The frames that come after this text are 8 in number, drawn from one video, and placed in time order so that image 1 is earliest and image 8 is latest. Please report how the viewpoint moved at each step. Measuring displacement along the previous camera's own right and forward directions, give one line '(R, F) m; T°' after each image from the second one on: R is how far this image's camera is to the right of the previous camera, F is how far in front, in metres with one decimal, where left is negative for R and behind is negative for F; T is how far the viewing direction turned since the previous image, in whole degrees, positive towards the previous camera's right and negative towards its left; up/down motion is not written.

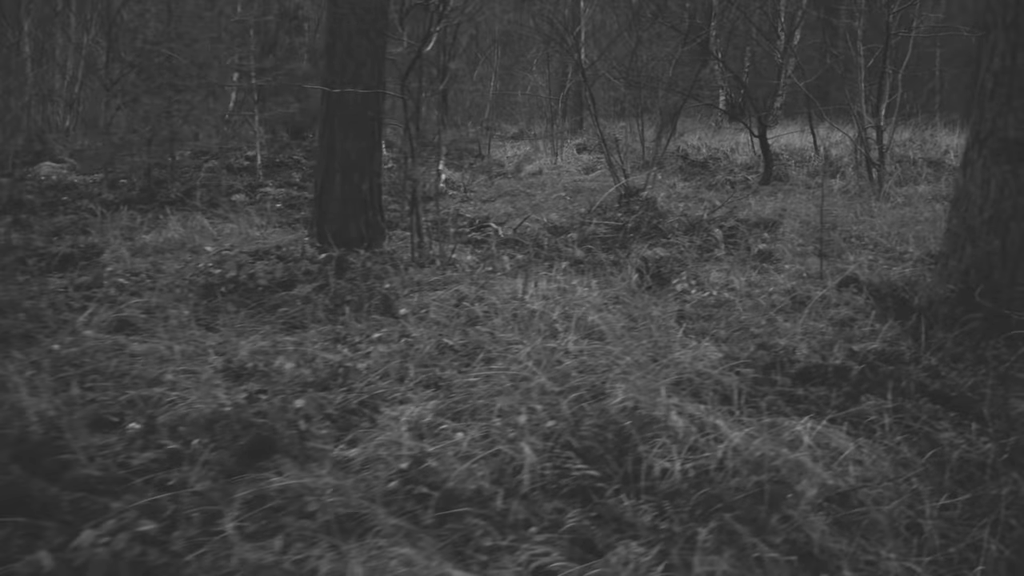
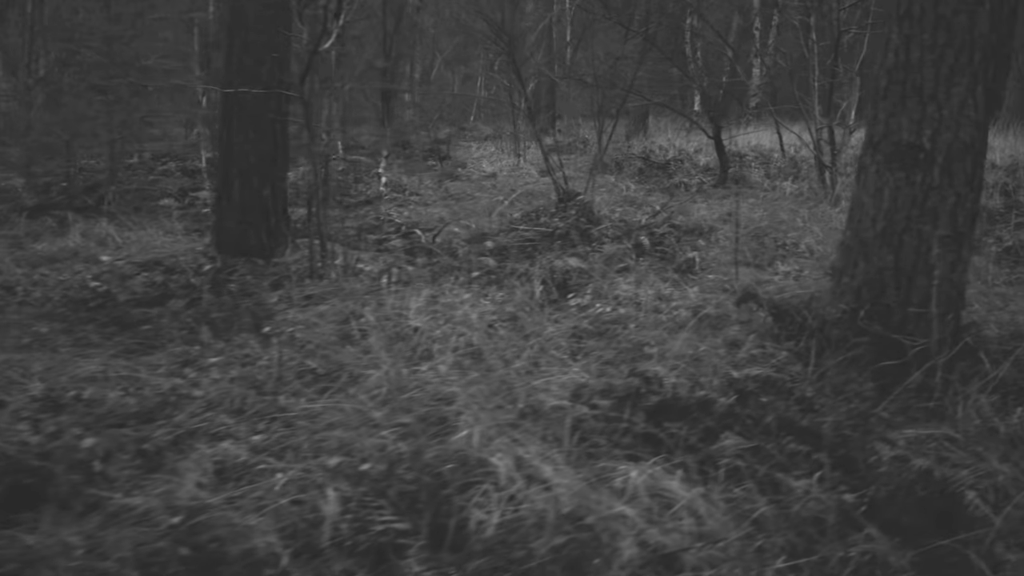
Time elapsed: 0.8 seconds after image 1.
(+0.7, +0.4) m; 0°
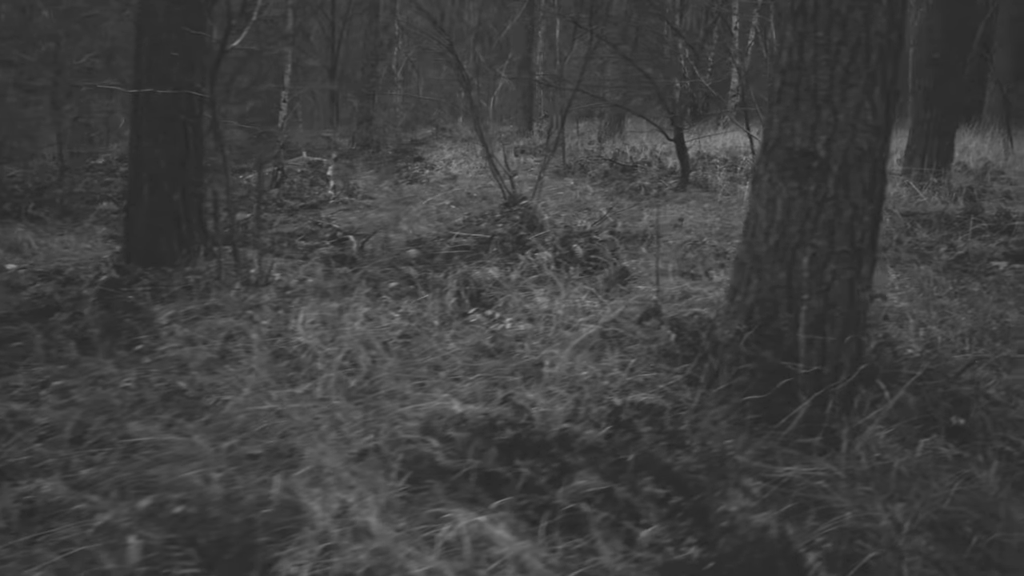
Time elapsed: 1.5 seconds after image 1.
(+0.6, +0.3) m; 0°
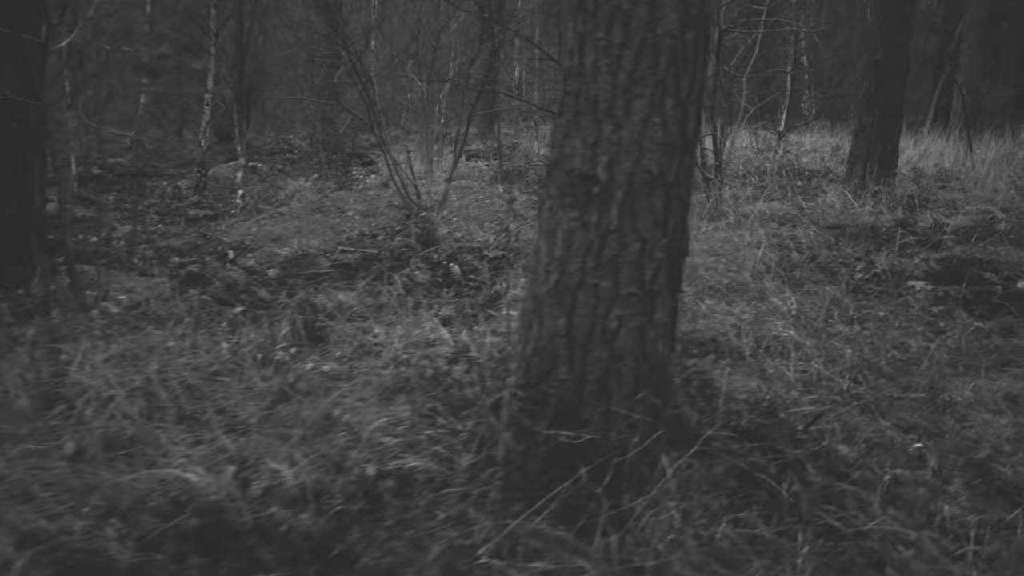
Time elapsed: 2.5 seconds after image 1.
(+0.9, +0.5) m; 0°
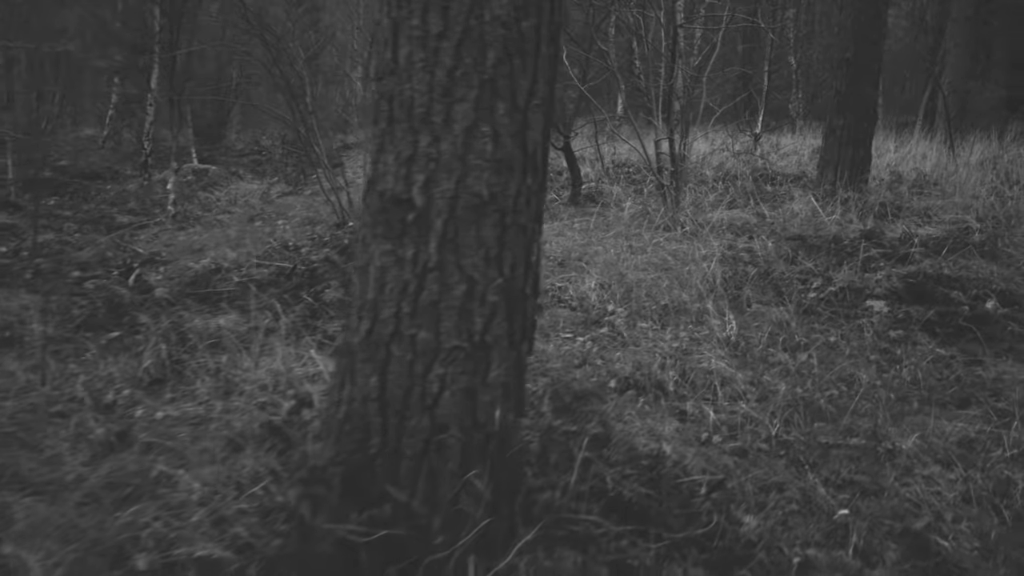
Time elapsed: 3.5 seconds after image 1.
(+0.6, +0.5) m; 0°
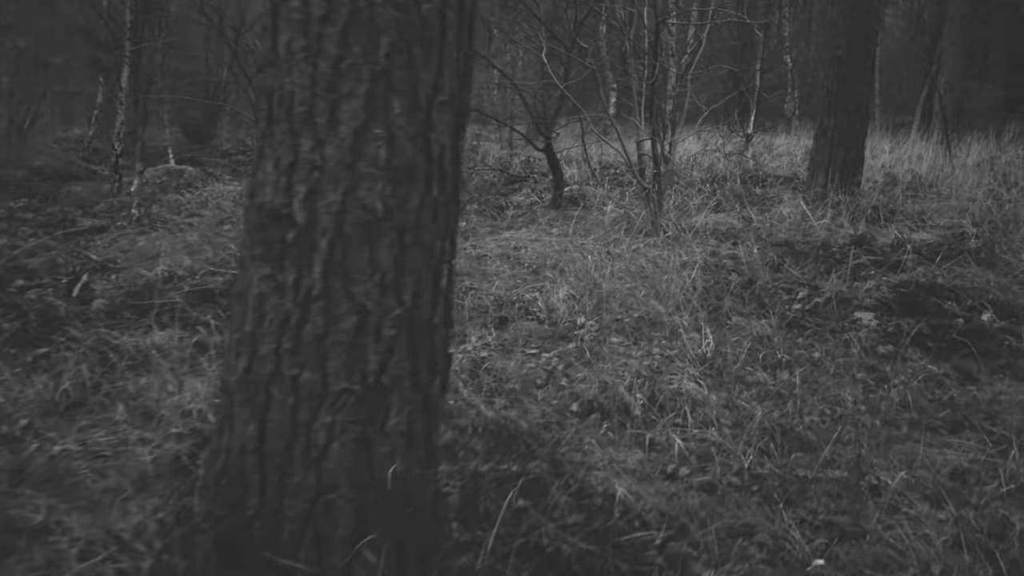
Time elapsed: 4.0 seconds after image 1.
(+0.2, +0.3) m; 0°
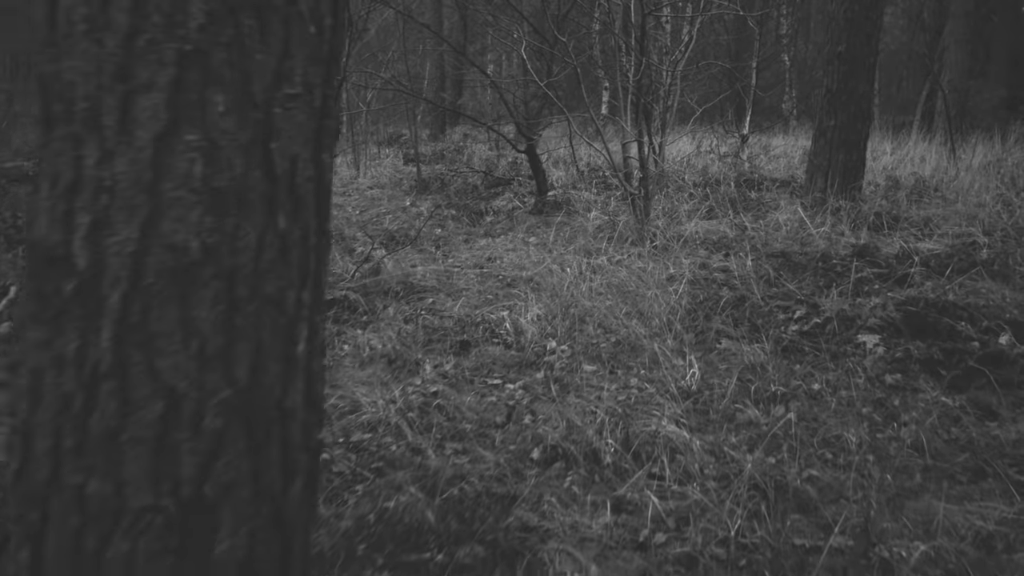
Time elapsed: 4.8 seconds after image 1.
(+0.2, +0.5) m; 0°
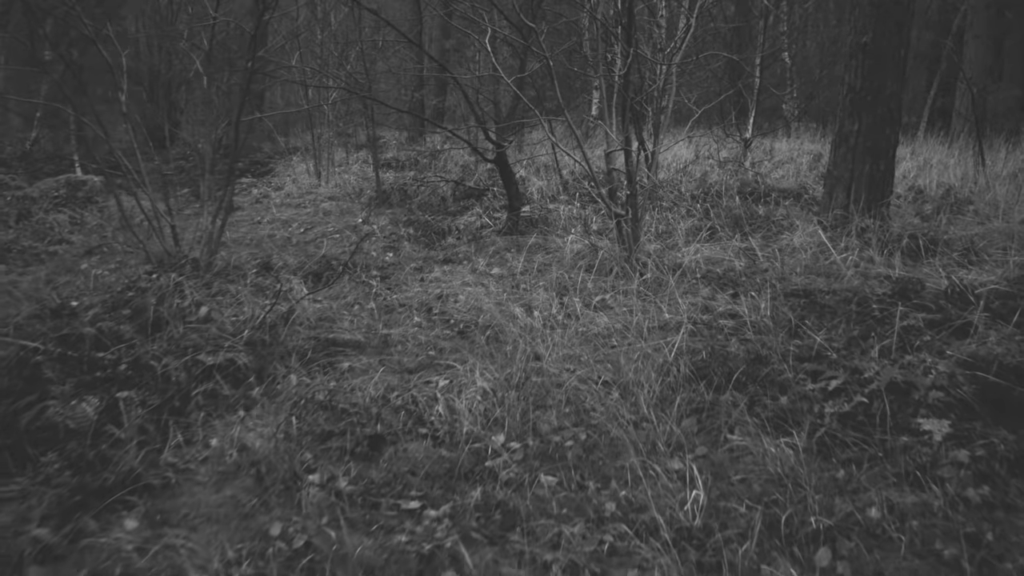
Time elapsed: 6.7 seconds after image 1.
(+0.3, +1.2) m; 0°
